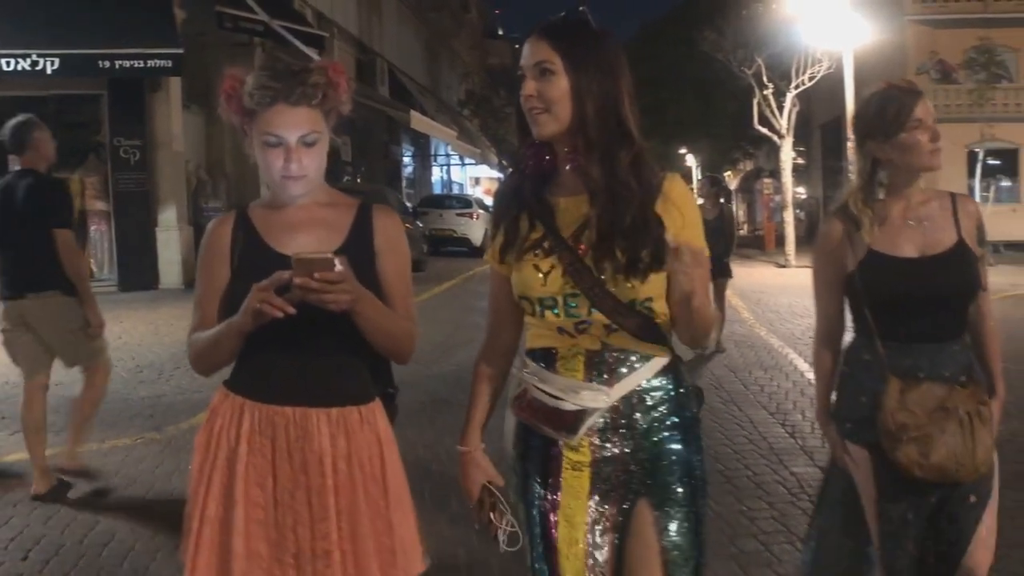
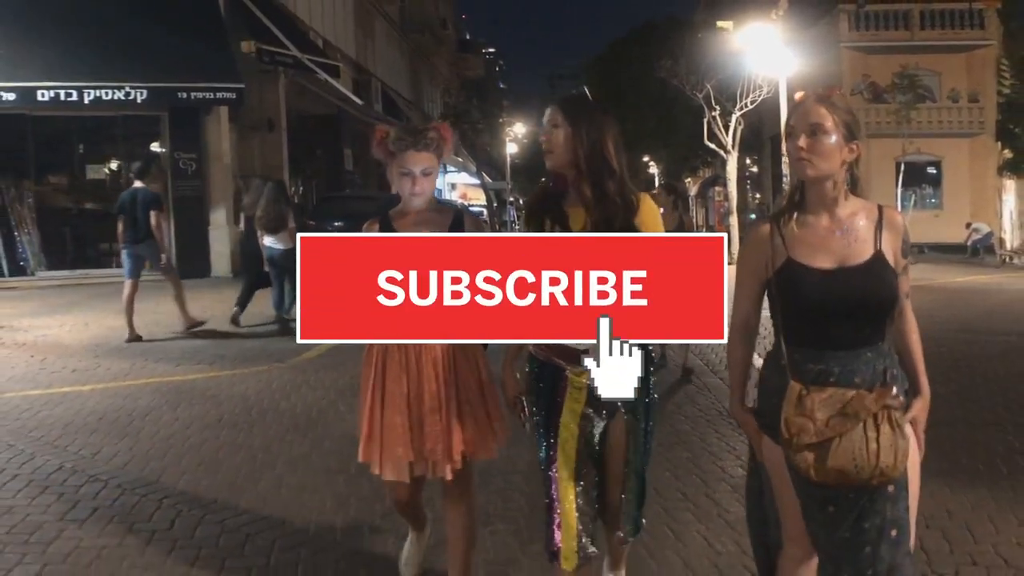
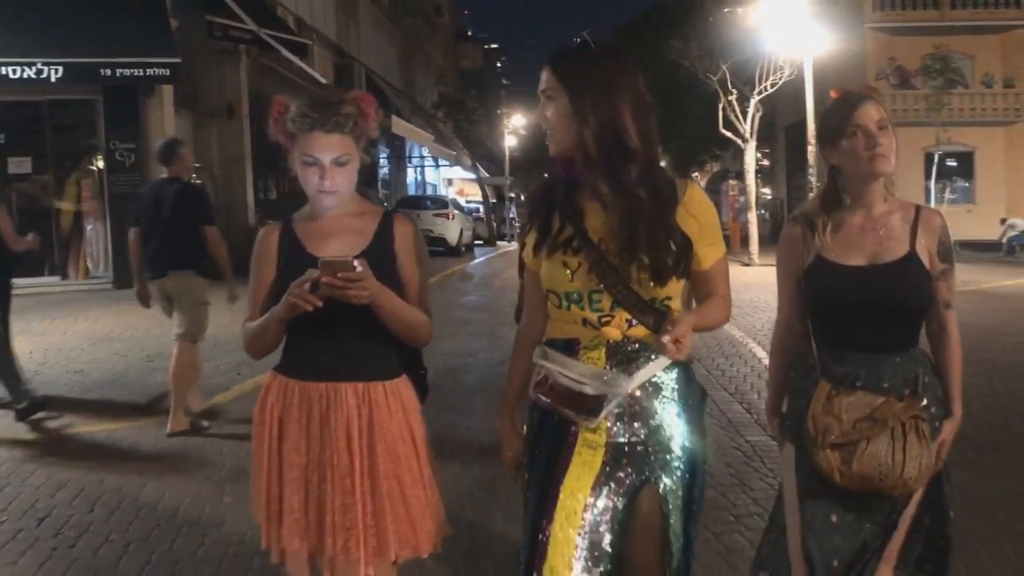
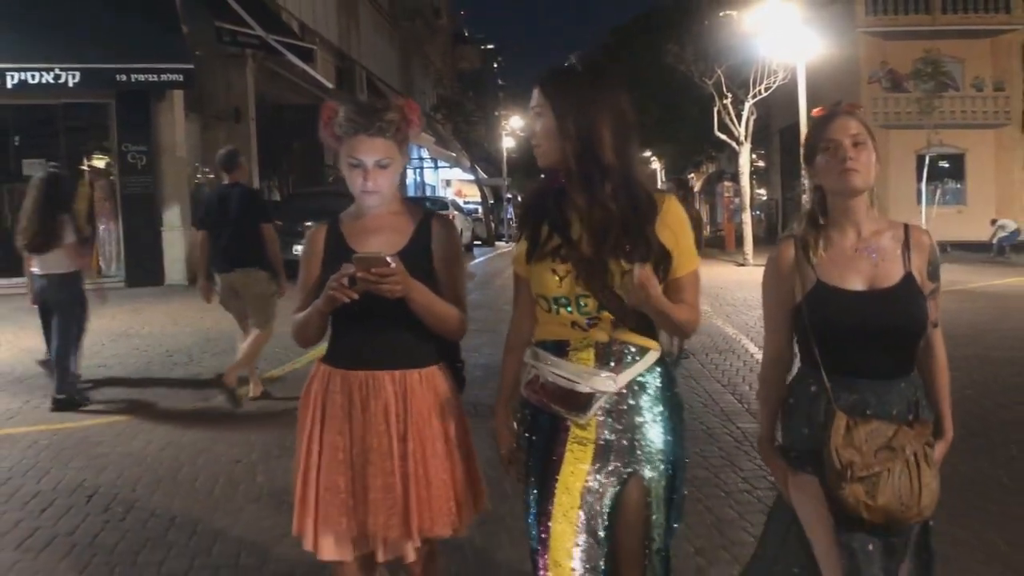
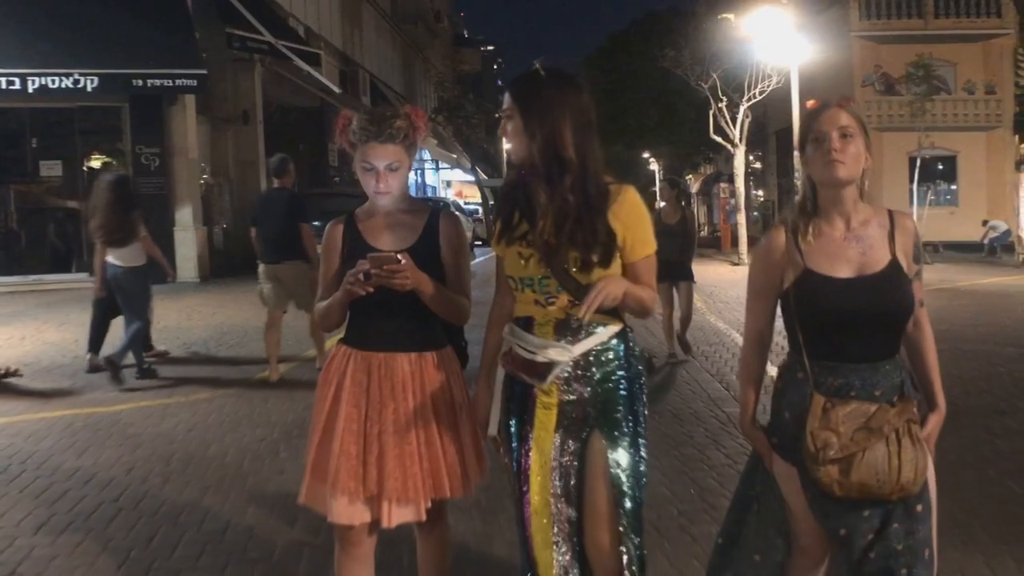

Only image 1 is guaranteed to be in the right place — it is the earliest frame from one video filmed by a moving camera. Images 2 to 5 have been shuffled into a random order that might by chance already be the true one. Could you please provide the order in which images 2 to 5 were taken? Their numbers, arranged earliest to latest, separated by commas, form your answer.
3, 4, 5, 2
